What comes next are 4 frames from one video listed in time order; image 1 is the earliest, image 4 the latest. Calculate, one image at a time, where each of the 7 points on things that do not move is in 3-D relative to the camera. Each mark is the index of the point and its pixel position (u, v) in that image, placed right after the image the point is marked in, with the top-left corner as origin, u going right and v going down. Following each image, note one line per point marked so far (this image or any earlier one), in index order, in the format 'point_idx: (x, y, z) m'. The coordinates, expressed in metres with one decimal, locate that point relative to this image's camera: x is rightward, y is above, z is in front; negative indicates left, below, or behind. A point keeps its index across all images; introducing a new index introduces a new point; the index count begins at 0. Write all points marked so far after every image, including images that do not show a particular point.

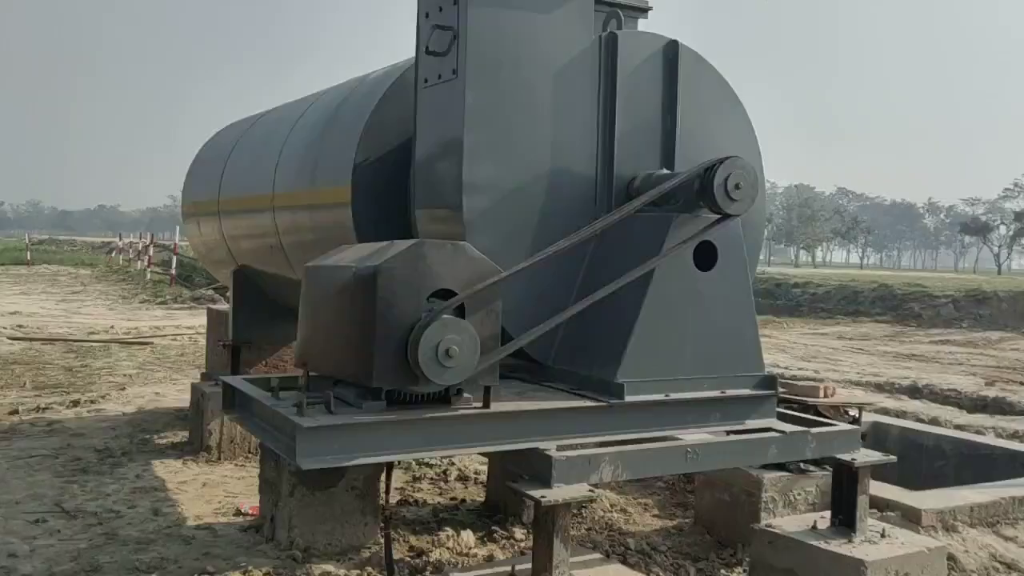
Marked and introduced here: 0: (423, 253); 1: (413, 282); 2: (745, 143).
0: (-0.2, +0.1, +2.6) m
1: (-0.3, 0.0, +2.6) m
2: (+0.9, +0.6, +3.7) m
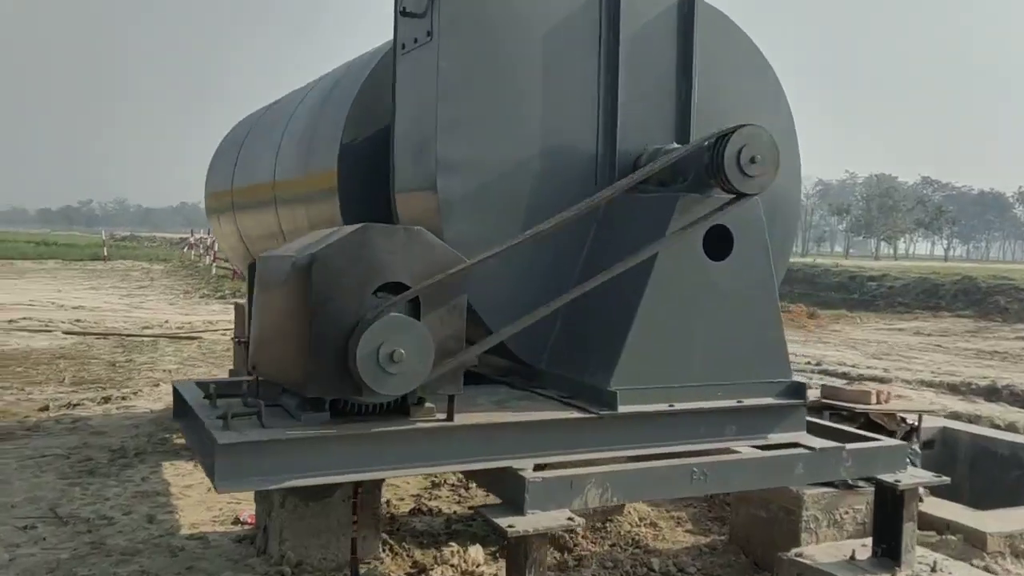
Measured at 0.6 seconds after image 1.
0: (-0.3, +0.1, +2.2) m
1: (-0.4, 0.0, +2.2) m
2: (+0.9, +0.6, +3.3) m
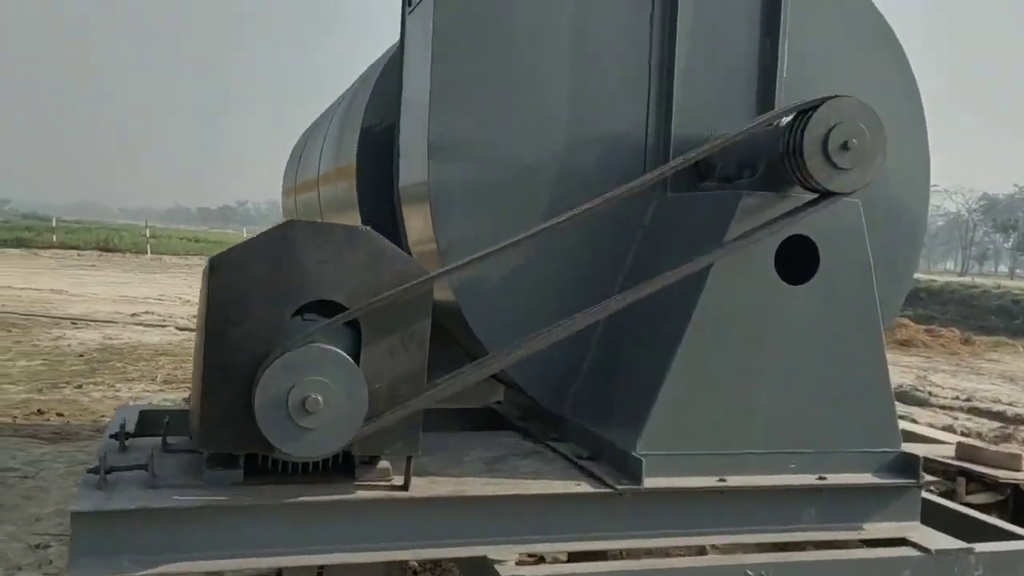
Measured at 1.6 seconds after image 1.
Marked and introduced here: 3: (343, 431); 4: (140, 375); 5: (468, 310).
0: (-0.4, +0.1, +1.7) m
1: (-0.4, 0.0, +1.7) m
2: (+1.0, +0.5, +2.5) m
3: (-0.3, -0.2, +1.6) m
4: (-3.4, -0.8, +8.7) m
5: (-0.1, 0.0, +2.2) m
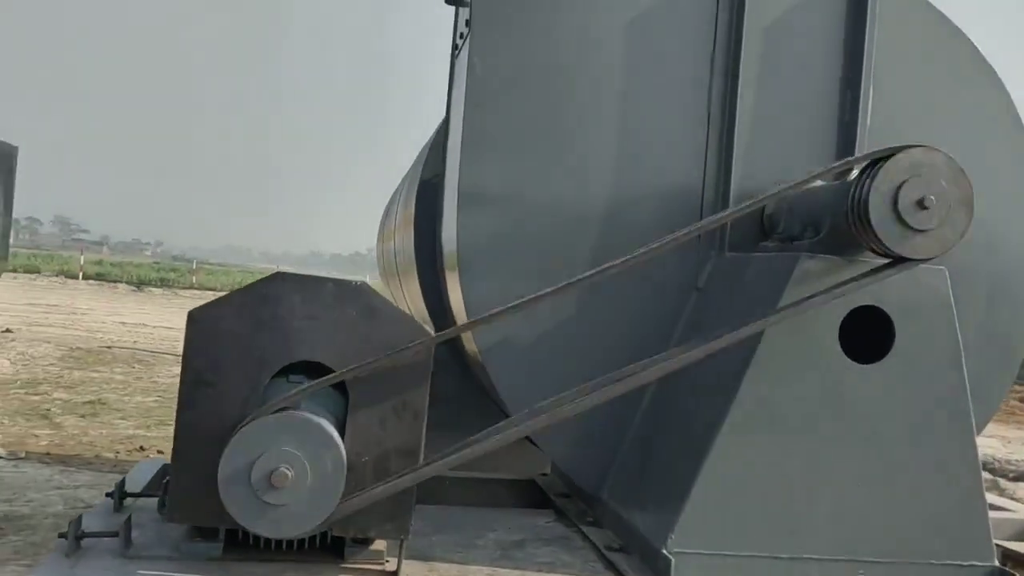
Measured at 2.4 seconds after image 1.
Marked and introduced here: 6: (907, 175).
0: (-0.4, 0.0, +1.5) m
1: (-0.4, -0.1, +1.5) m
2: (+1.1, +0.3, +2.2) m
3: (-0.3, -0.3, +1.4) m
4: (-2.5, -1.2, +8.8) m
5: (0.0, -0.2, +2.0) m
6: (+0.7, +0.2, +1.6) m
